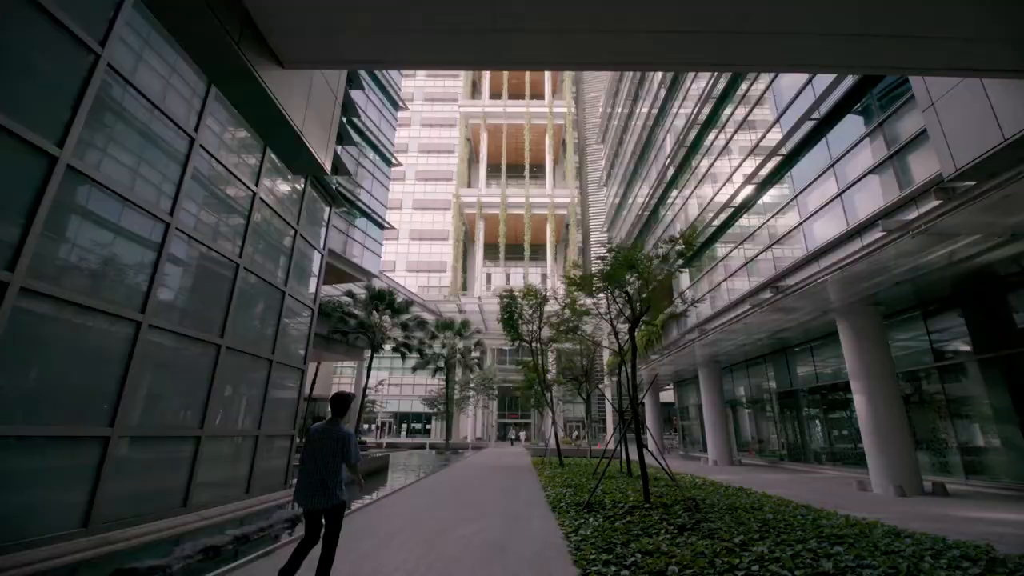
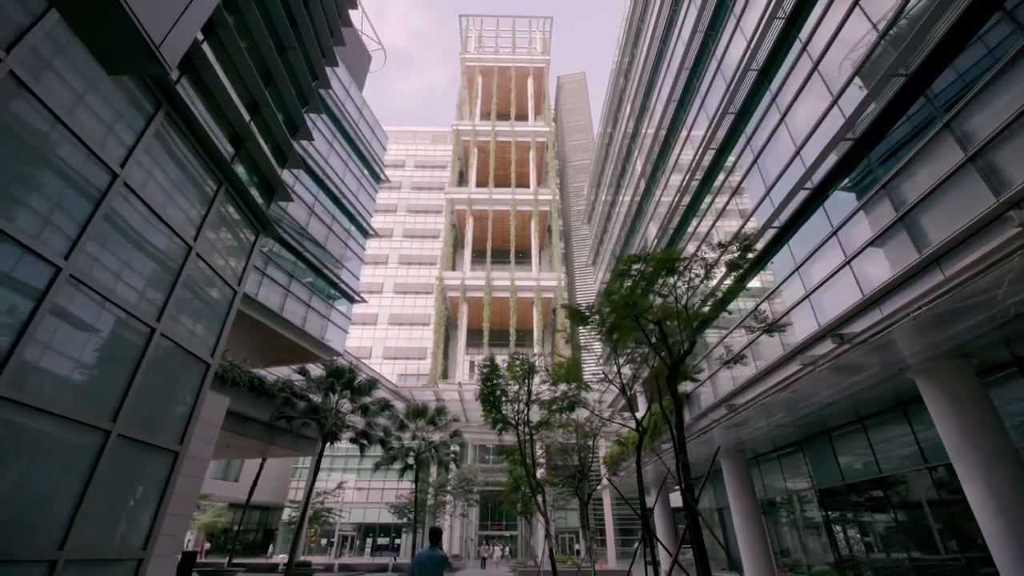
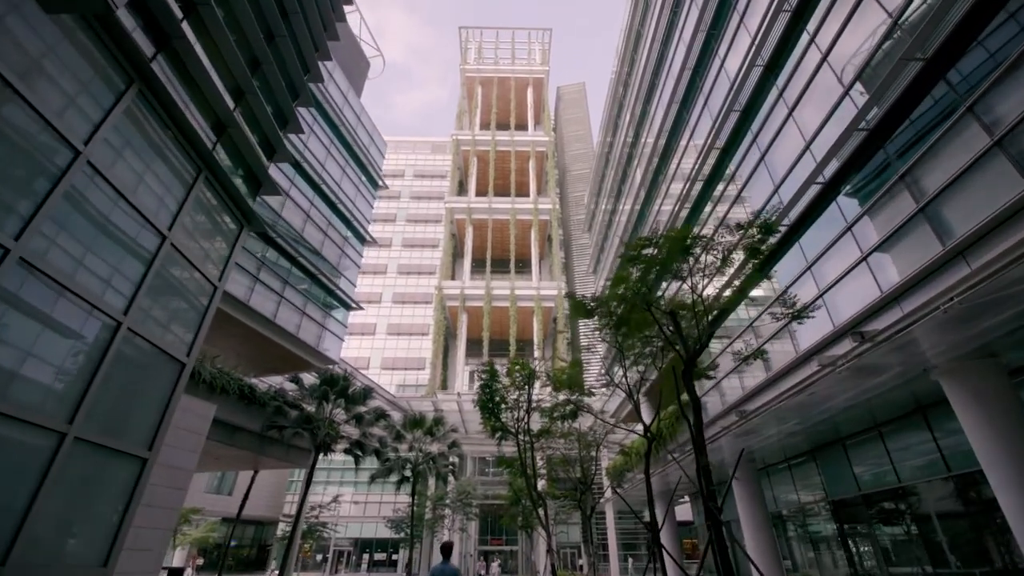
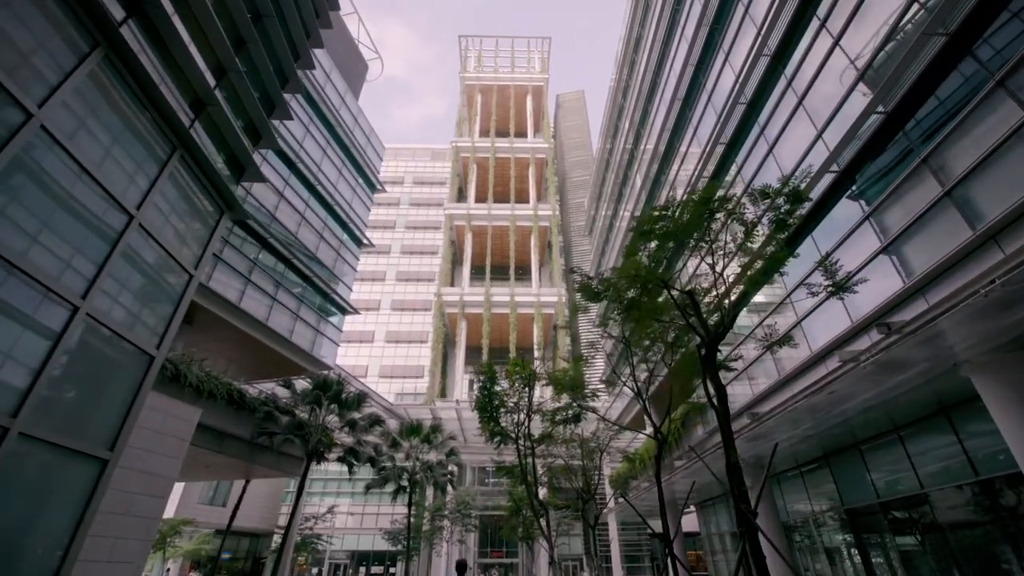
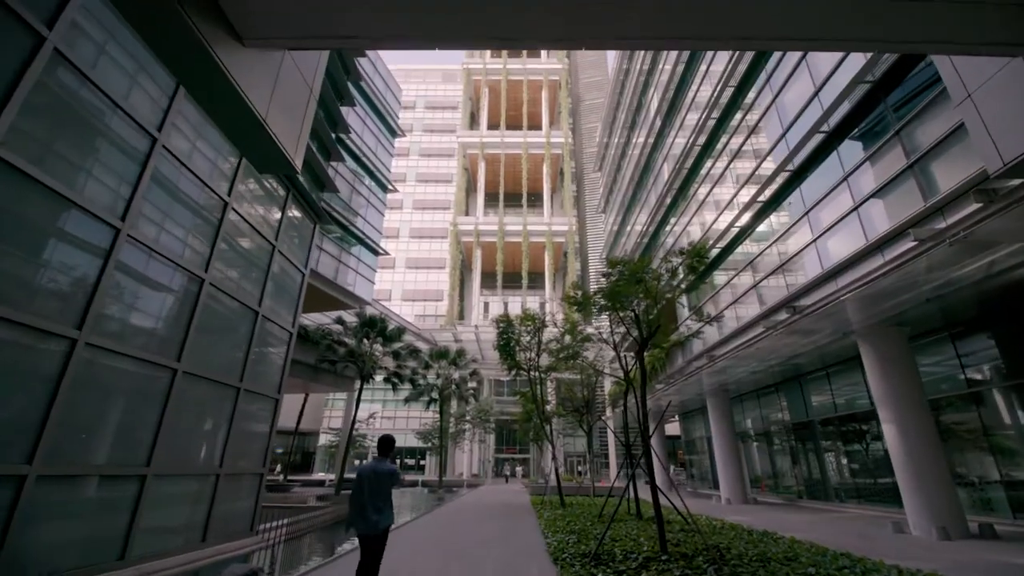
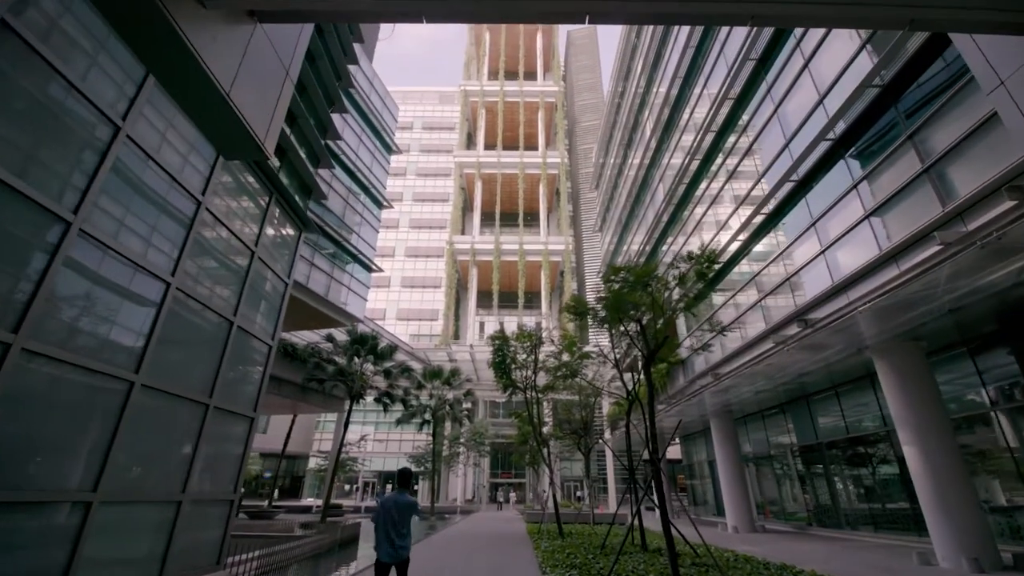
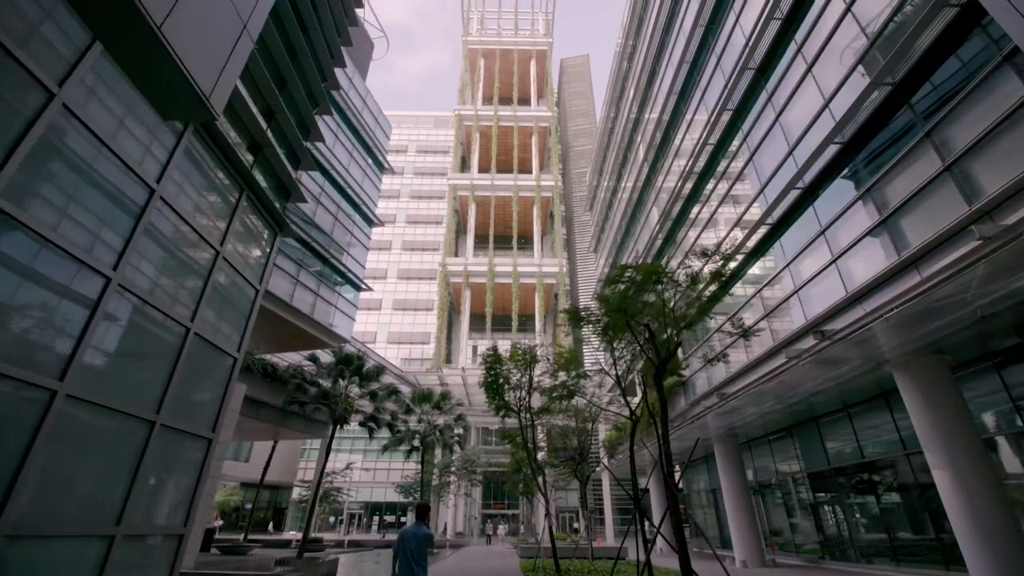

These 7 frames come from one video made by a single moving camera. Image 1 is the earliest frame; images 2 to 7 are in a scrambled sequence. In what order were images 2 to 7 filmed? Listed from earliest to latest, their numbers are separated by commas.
5, 6, 7, 2, 3, 4
